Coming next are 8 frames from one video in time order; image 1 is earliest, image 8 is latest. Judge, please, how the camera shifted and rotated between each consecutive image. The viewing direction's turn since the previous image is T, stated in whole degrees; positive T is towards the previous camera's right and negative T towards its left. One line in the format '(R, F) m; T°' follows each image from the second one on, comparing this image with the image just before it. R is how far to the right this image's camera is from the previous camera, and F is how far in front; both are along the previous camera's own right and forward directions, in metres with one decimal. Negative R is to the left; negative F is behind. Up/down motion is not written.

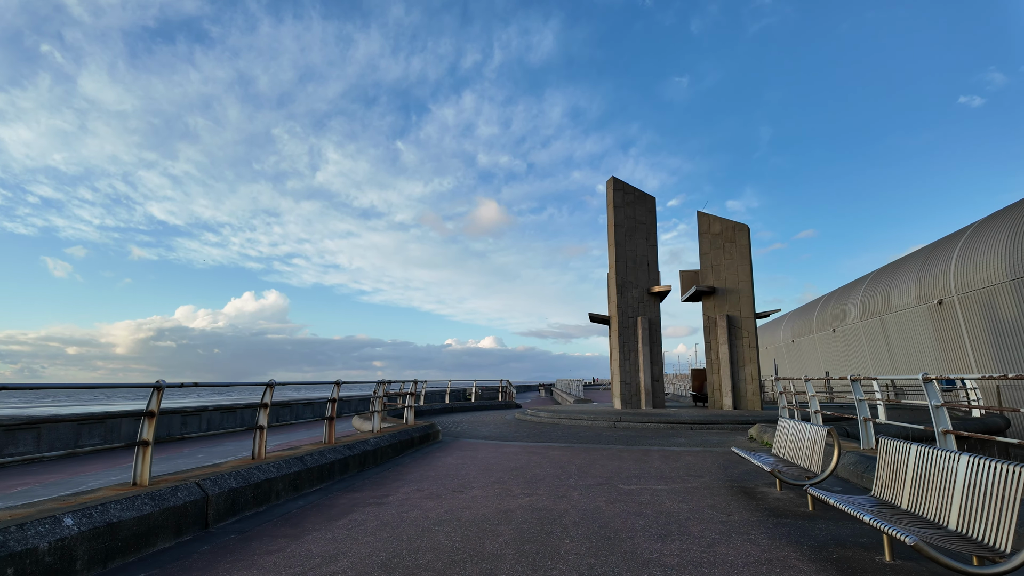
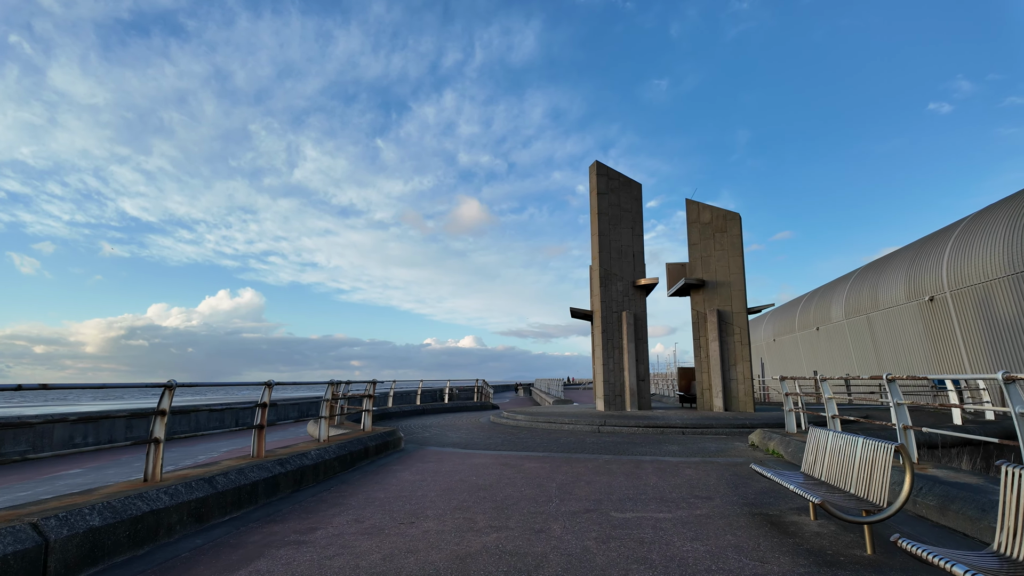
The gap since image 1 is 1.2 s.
(+0.2, +1.5) m; +2°
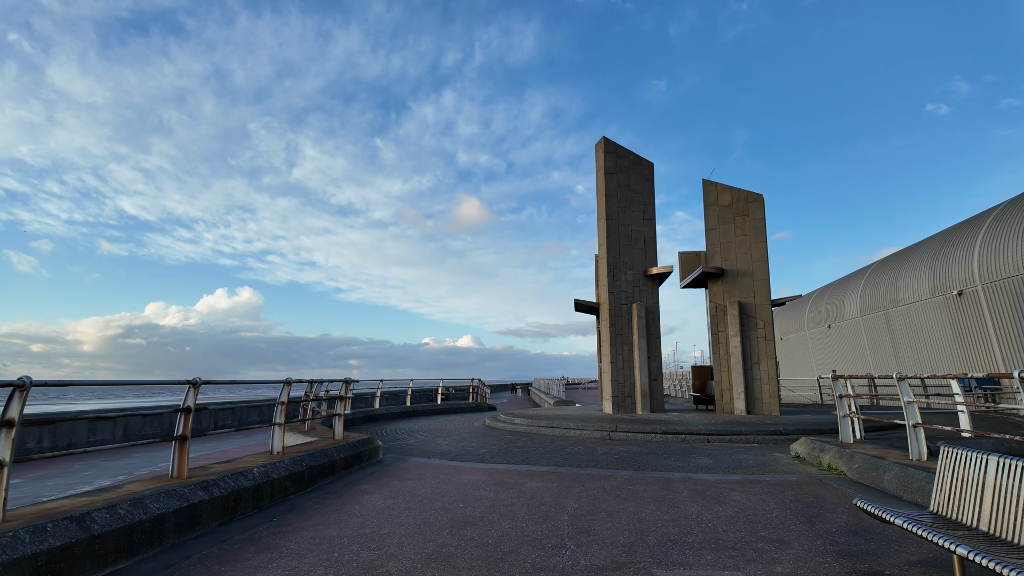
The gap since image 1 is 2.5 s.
(0.0, +1.8) m; 0°
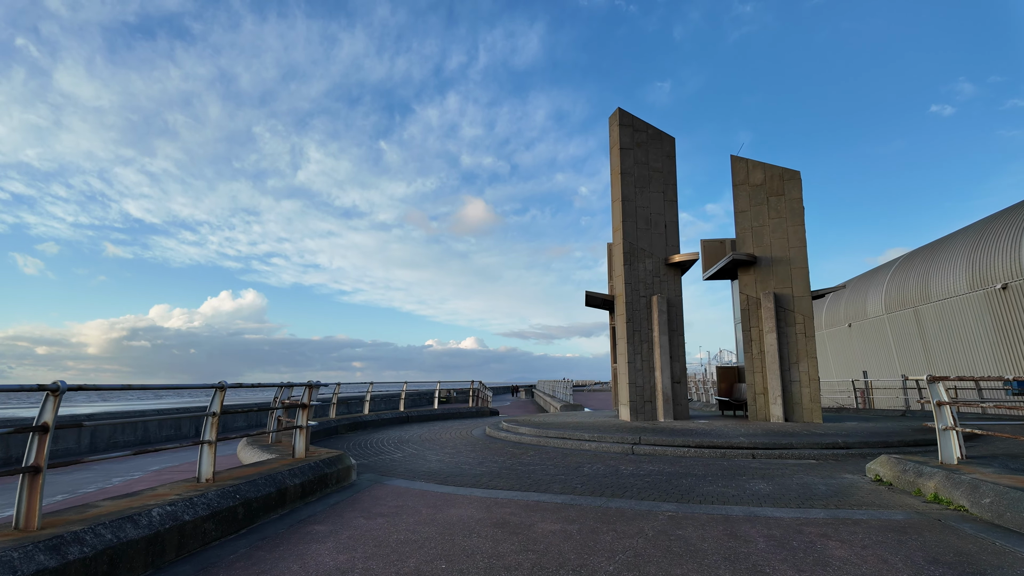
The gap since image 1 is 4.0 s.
(0.0, +1.9) m; 0°
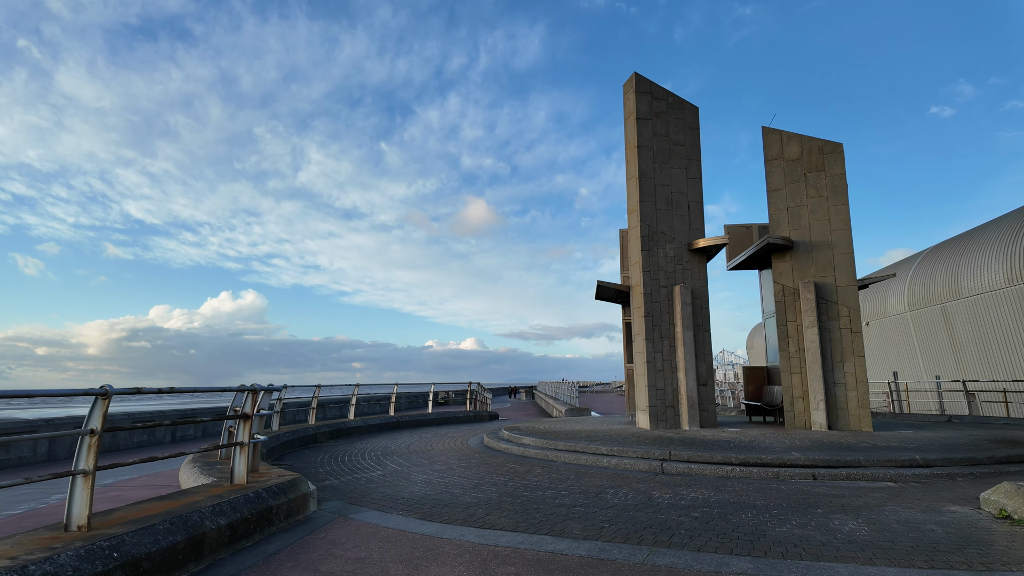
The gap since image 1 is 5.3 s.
(0.0, +1.8) m; 0°
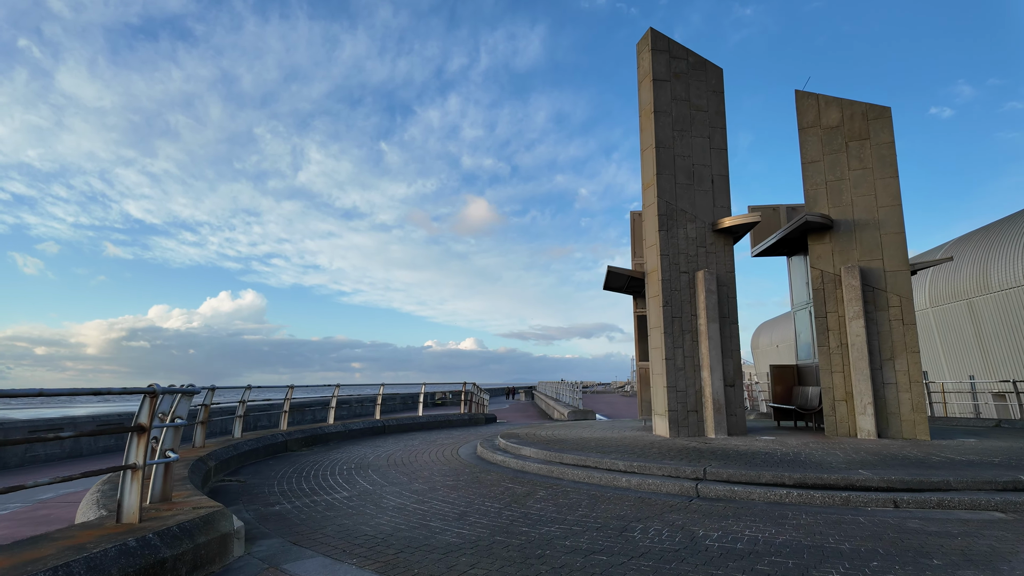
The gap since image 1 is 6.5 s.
(0.0, +1.7) m; 0°
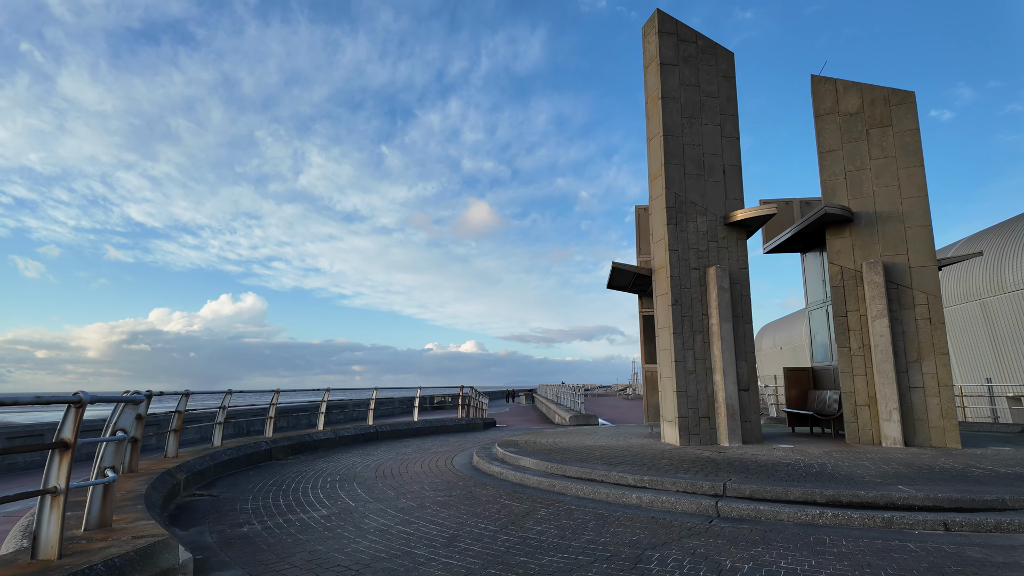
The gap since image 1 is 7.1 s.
(0.0, +0.7) m; 0°
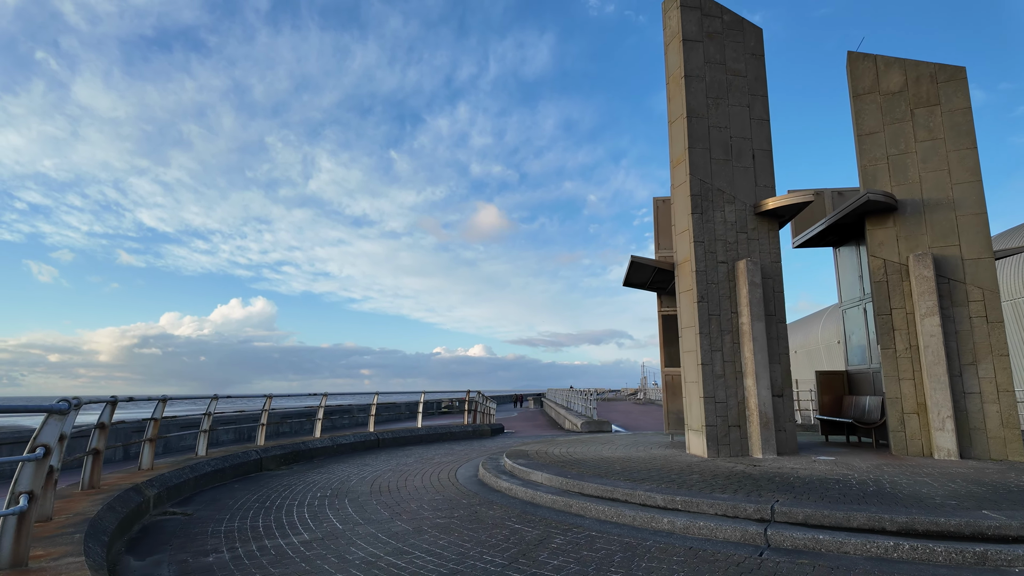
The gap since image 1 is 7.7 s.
(0.0, +0.9) m; -1°
